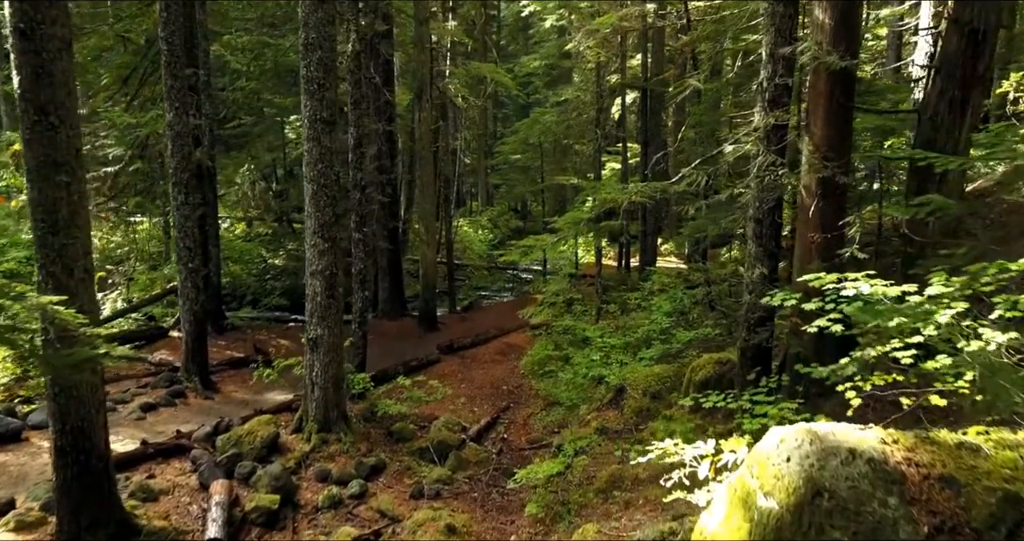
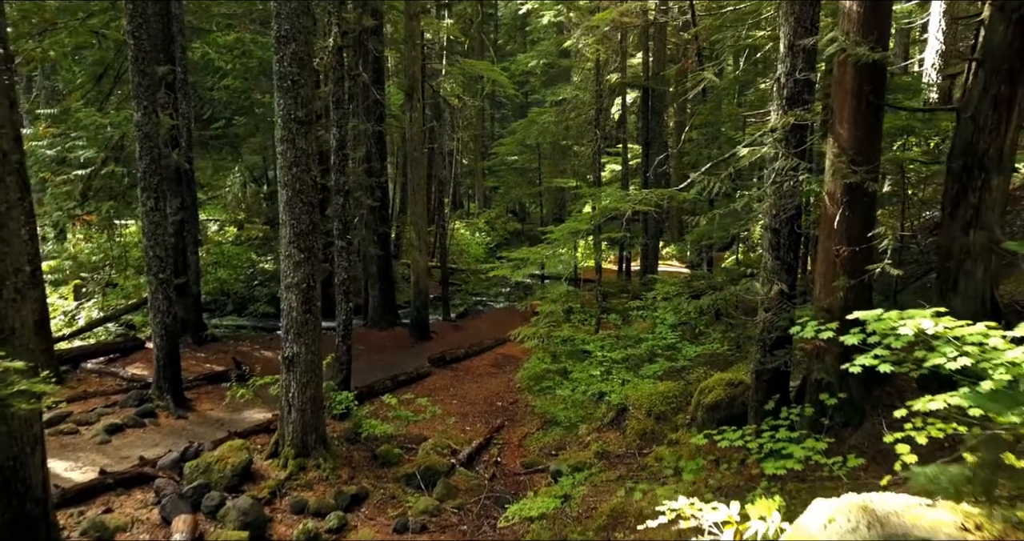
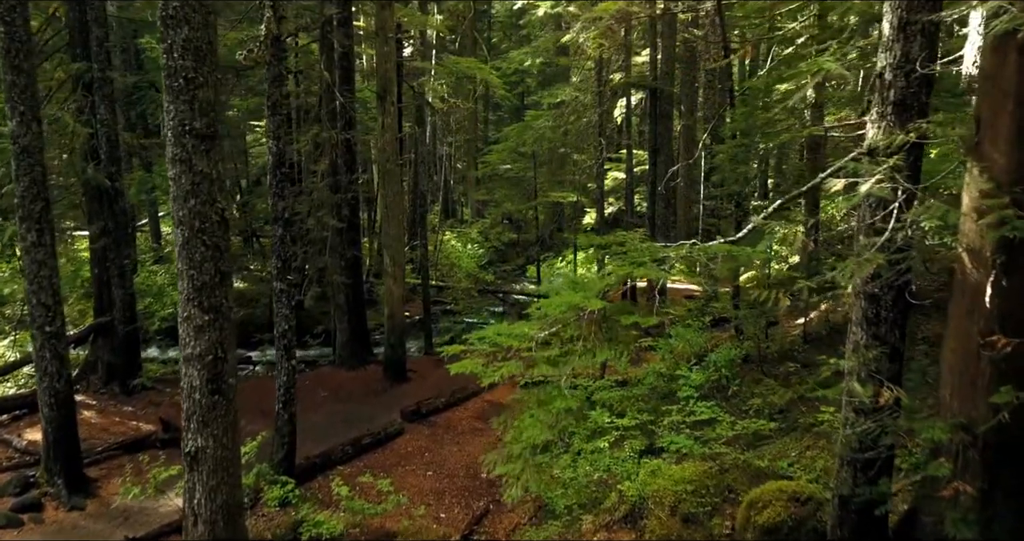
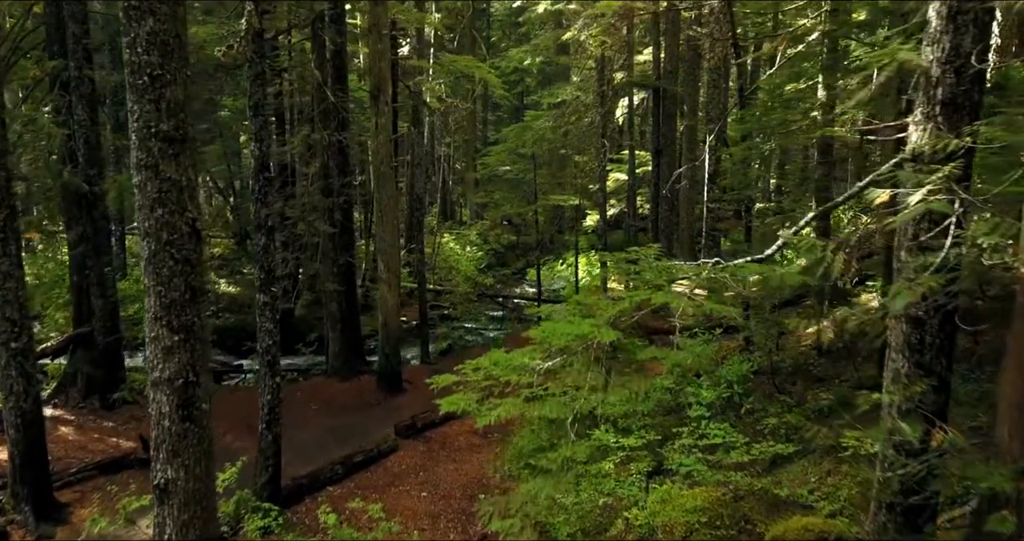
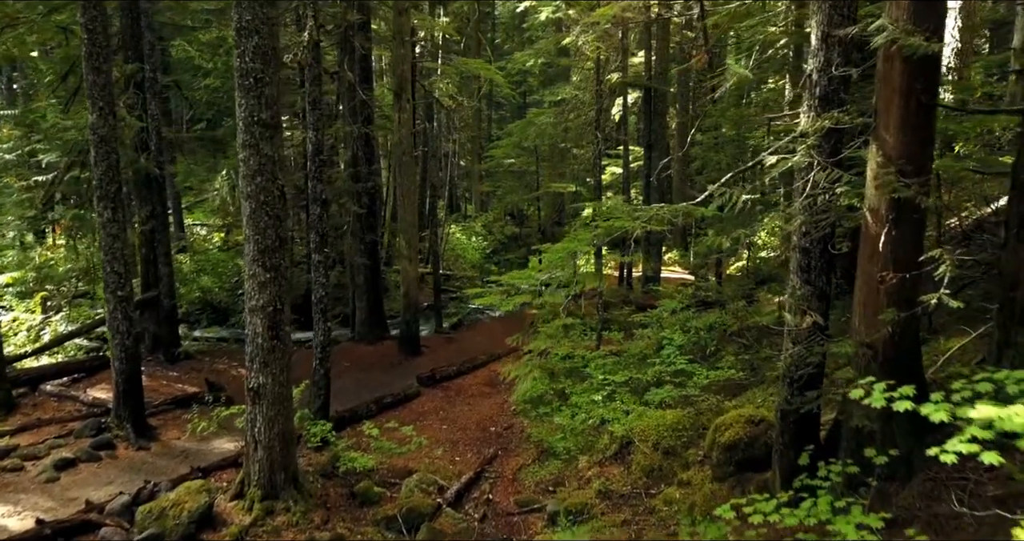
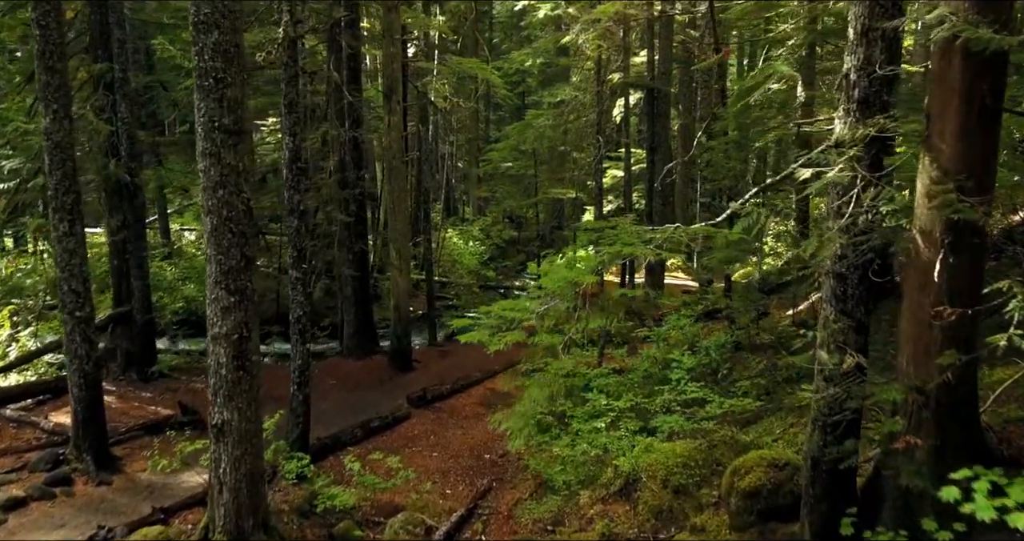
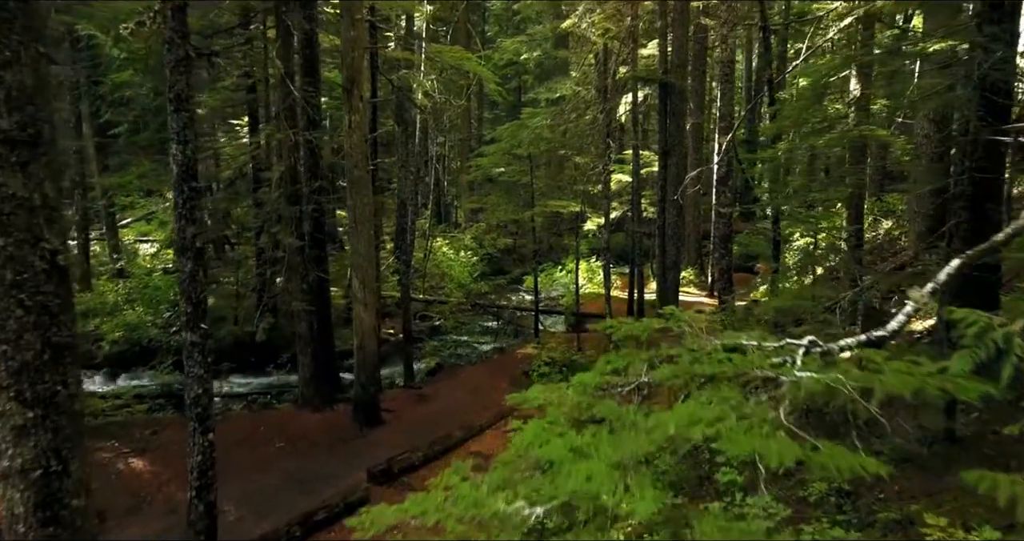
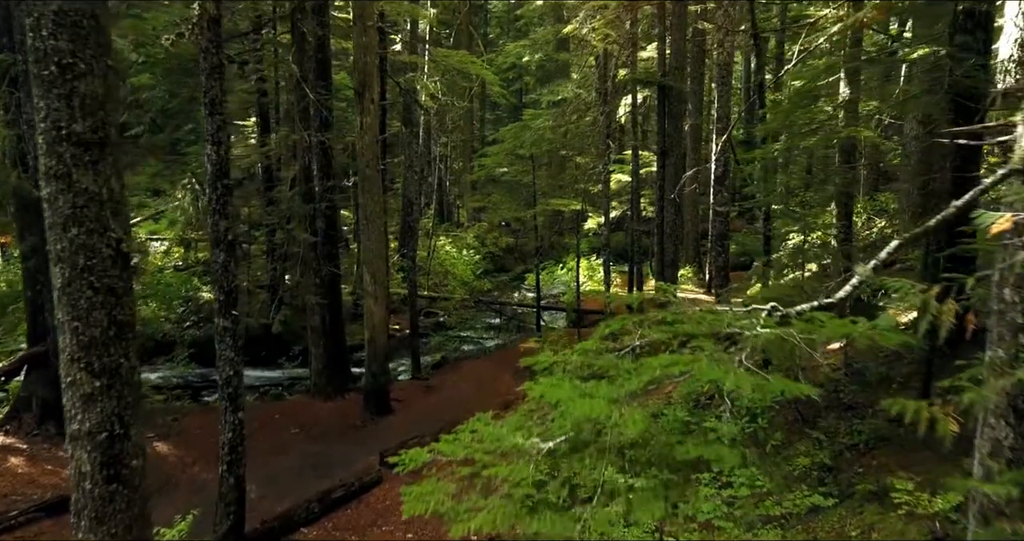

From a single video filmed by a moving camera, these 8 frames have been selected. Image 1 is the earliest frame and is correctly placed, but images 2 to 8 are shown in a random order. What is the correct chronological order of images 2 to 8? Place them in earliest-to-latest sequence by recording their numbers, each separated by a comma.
2, 5, 6, 3, 4, 8, 7
